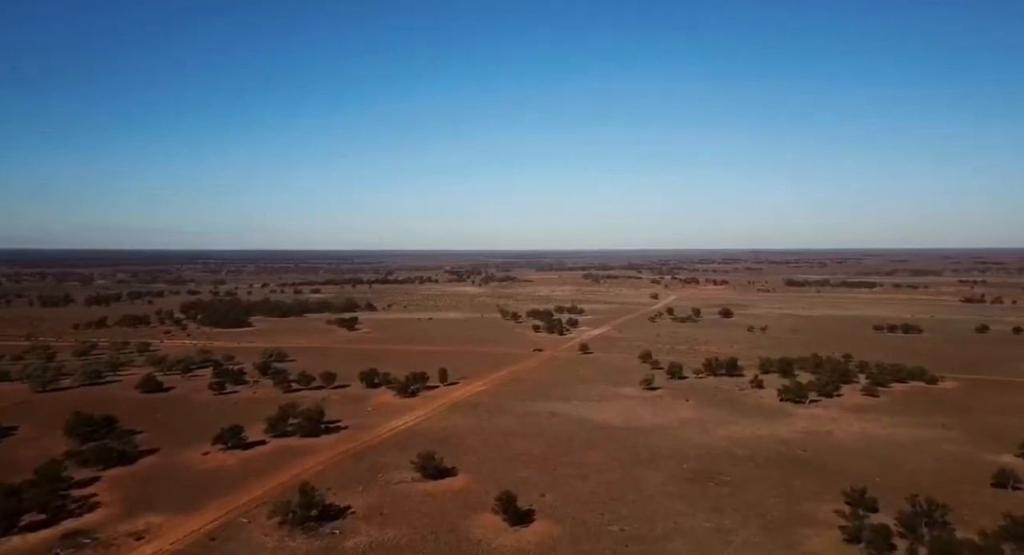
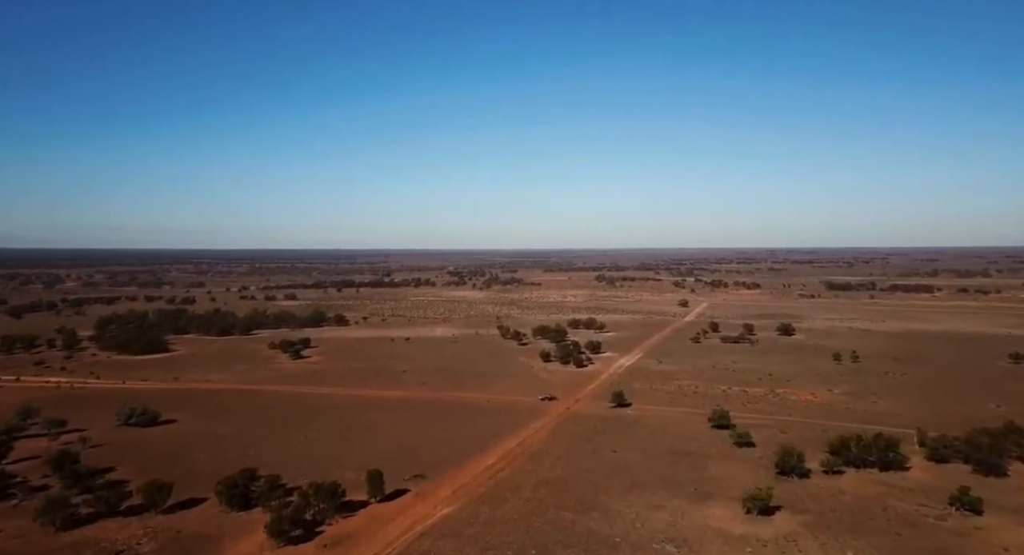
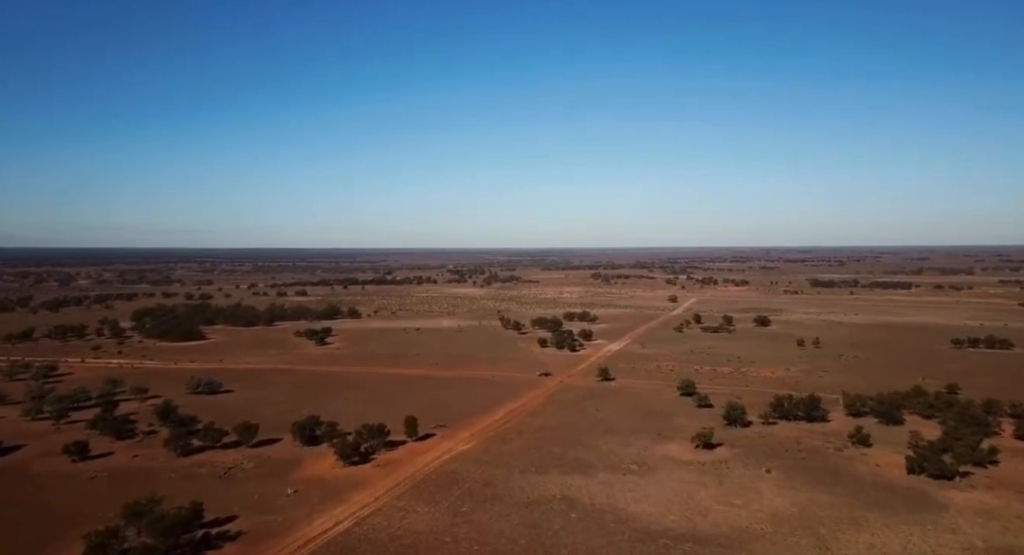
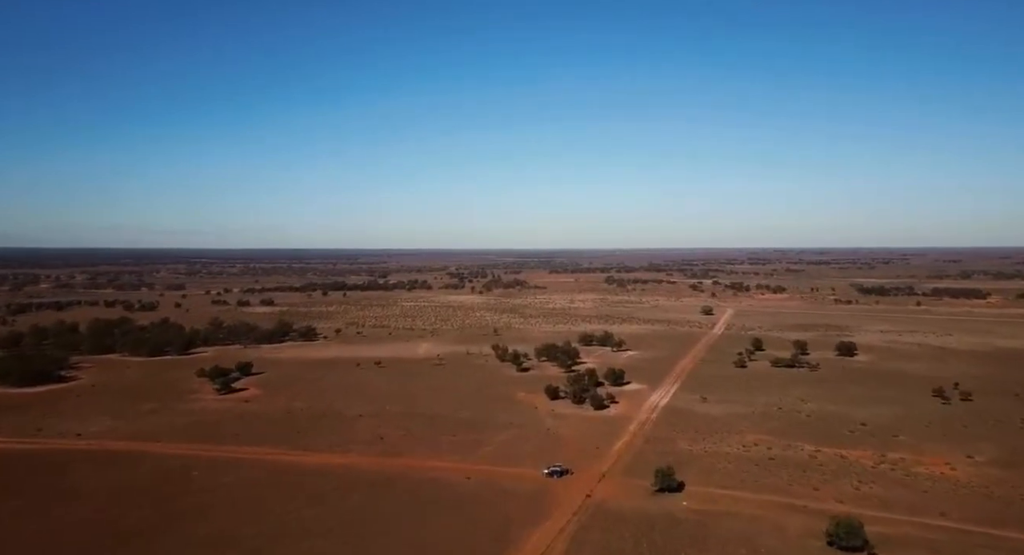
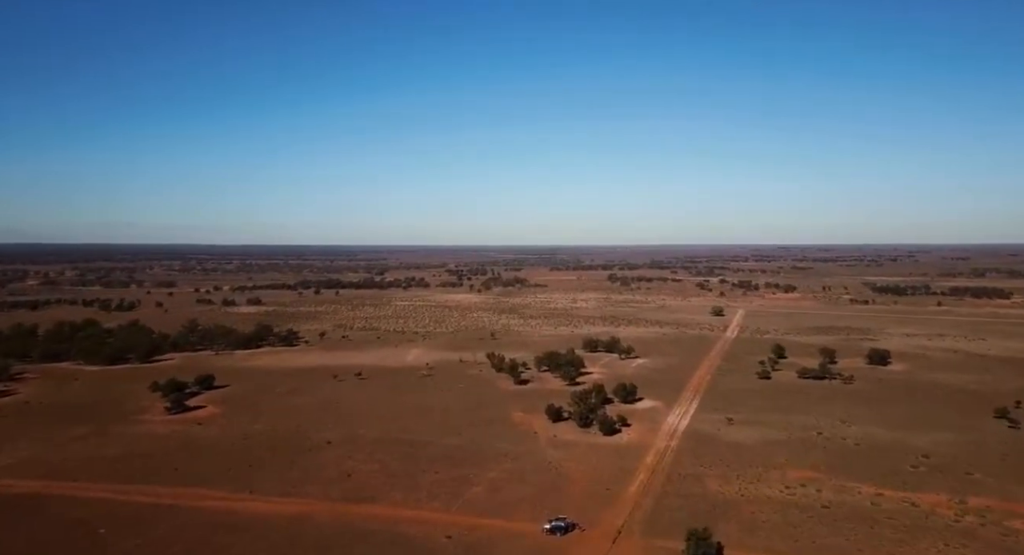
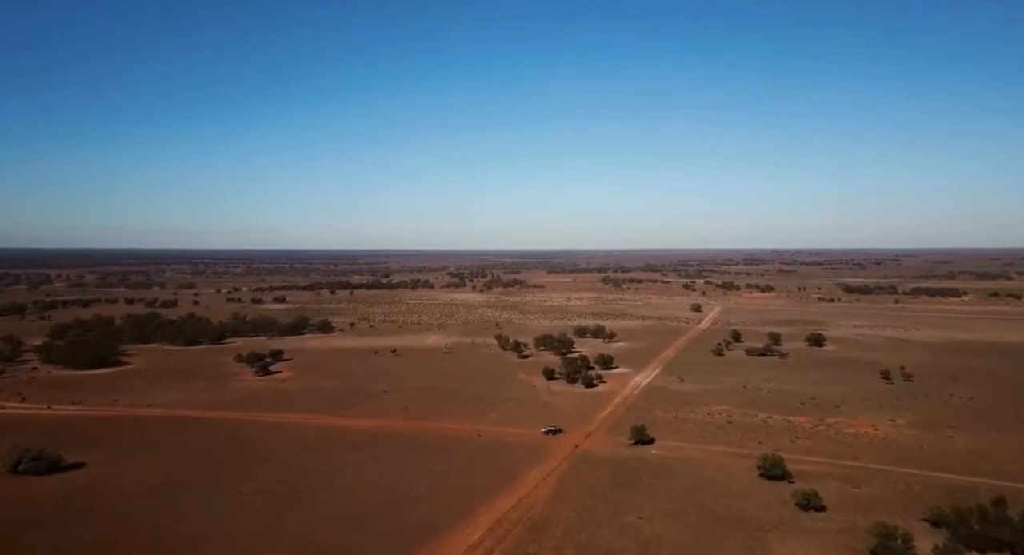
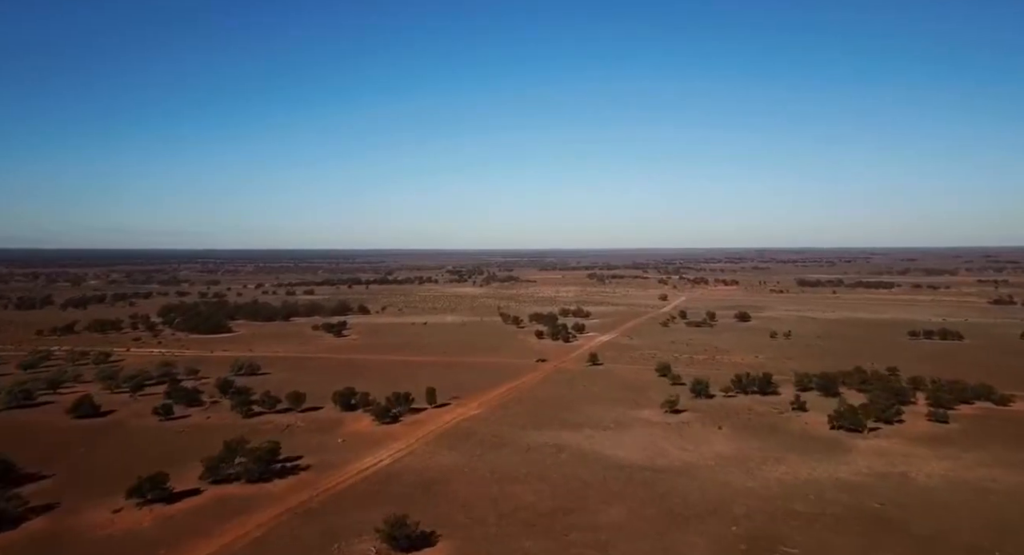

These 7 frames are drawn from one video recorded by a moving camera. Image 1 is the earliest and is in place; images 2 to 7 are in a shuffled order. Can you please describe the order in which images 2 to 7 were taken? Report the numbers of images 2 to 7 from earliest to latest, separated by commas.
7, 3, 2, 6, 4, 5
